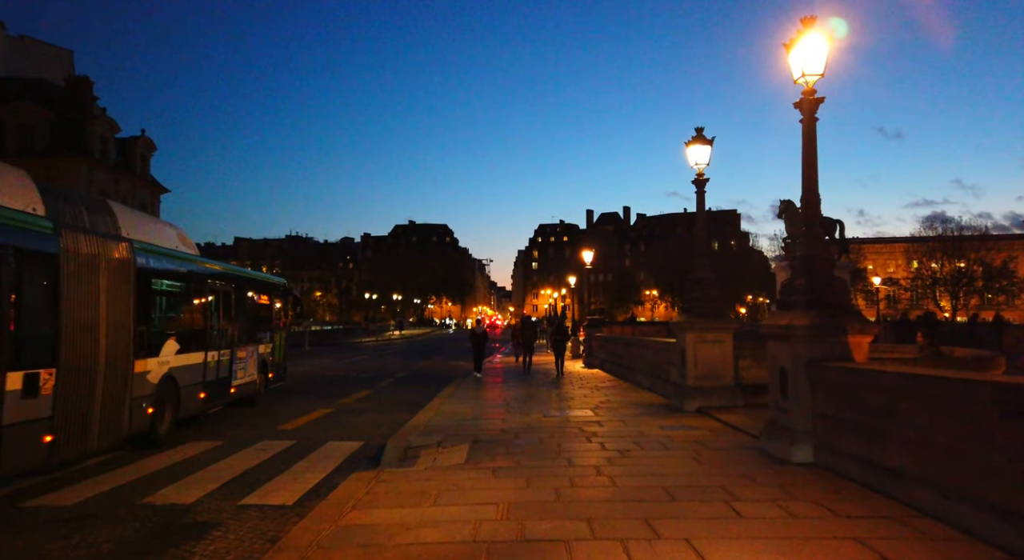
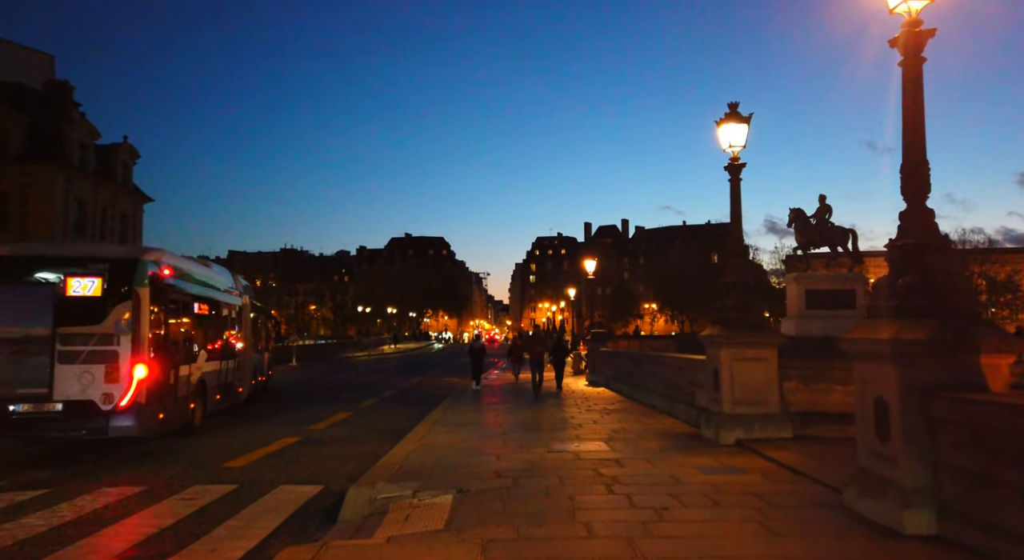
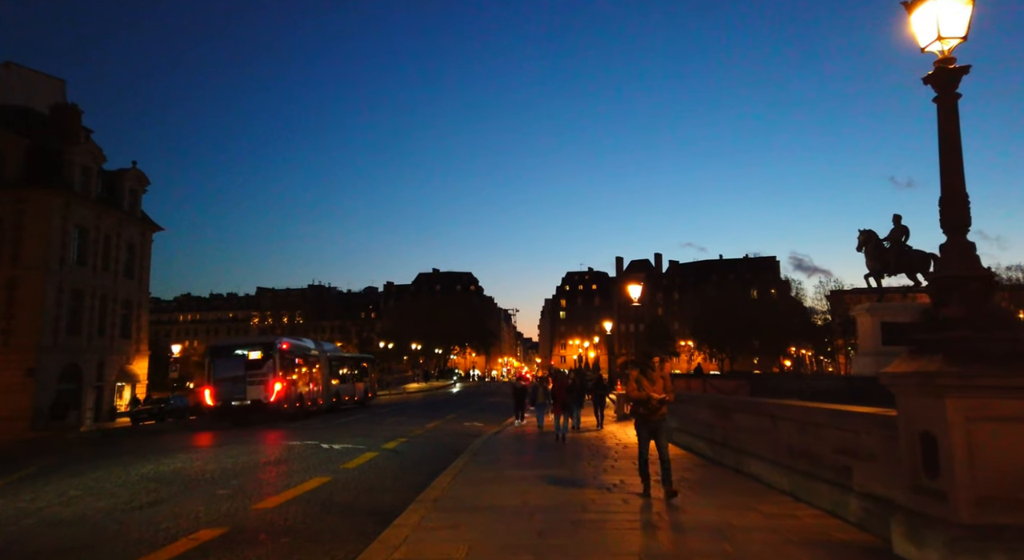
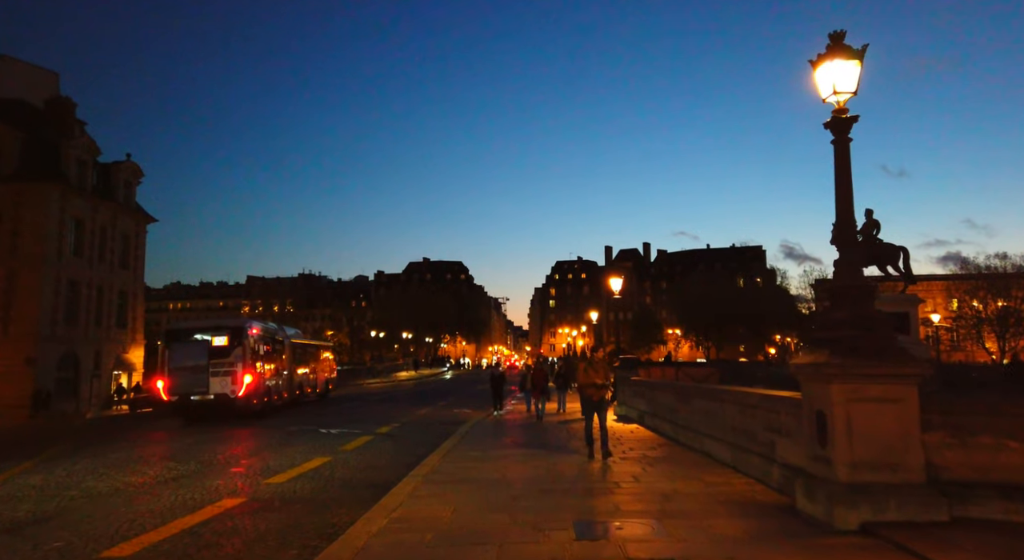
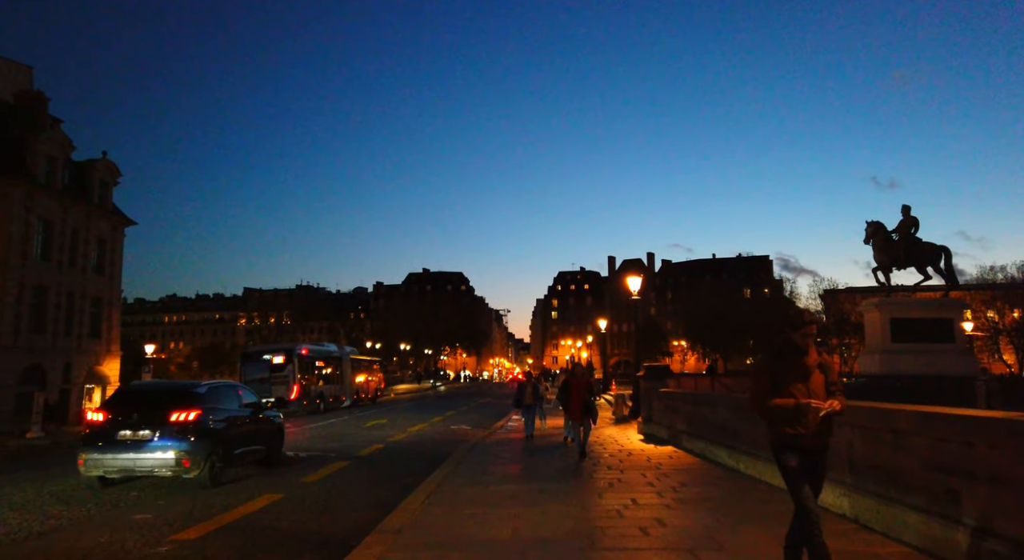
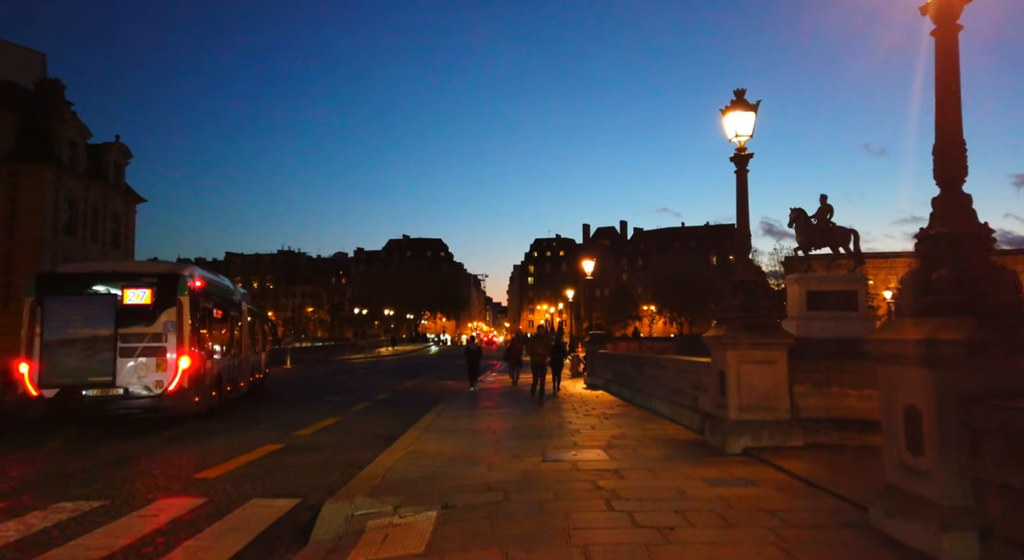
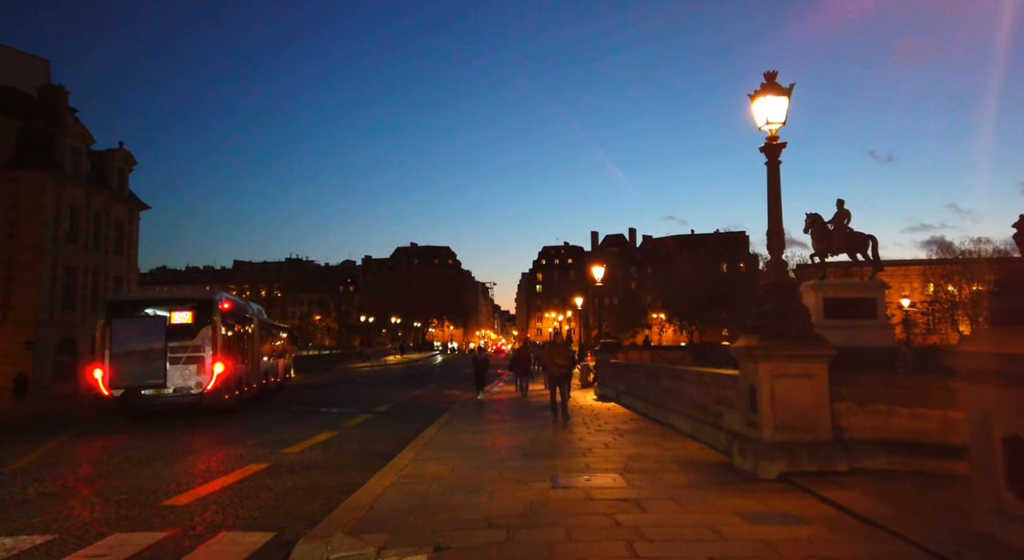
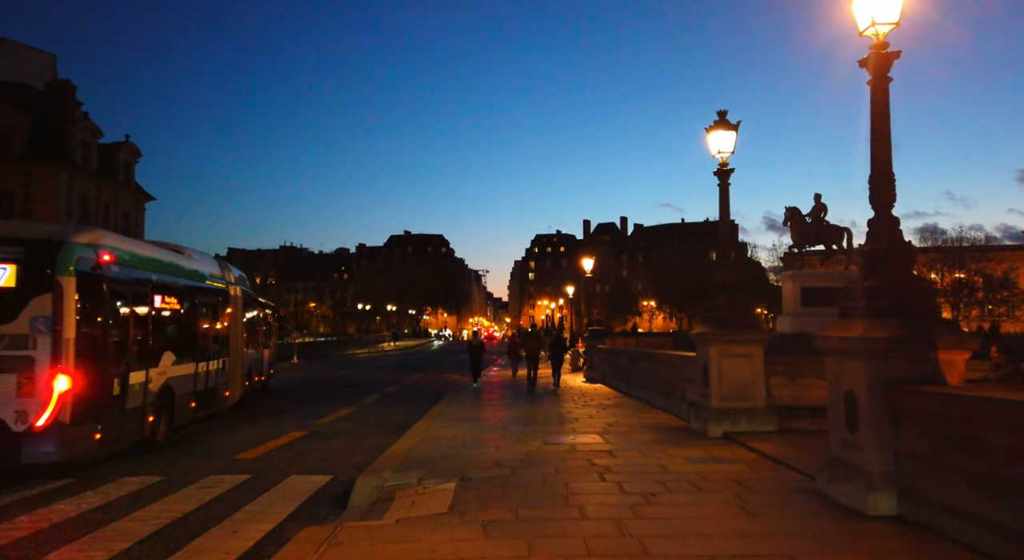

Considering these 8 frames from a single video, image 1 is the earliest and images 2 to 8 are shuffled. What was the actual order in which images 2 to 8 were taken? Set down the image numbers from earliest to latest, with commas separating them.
8, 2, 6, 7, 4, 3, 5
